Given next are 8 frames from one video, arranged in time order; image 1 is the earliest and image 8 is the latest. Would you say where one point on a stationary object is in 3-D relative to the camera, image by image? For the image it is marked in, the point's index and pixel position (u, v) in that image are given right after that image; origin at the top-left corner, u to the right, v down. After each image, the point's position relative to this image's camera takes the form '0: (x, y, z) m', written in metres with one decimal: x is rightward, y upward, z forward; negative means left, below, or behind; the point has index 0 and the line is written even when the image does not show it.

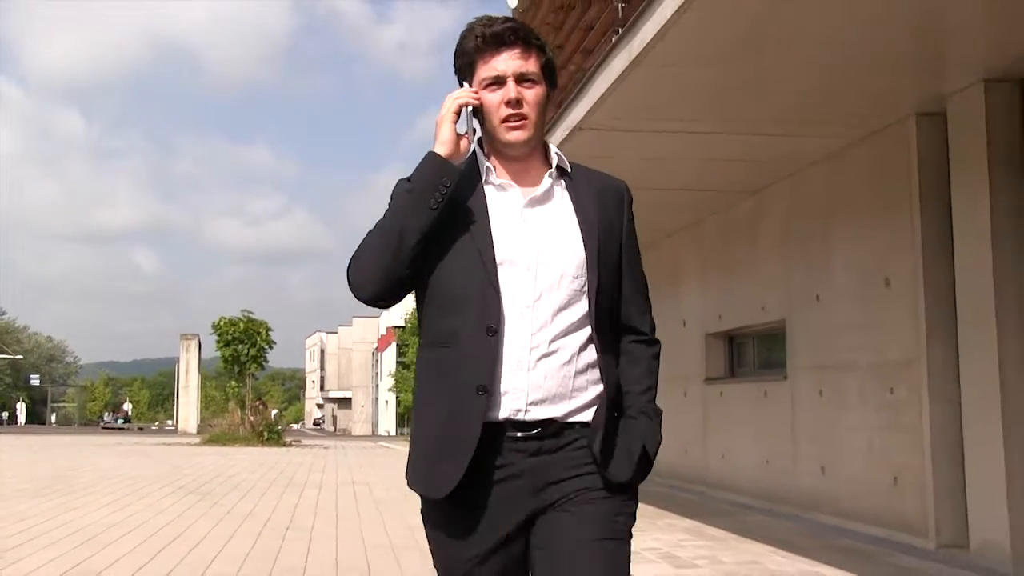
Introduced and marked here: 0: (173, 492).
0: (-10.4, -6.3, +11.2) m
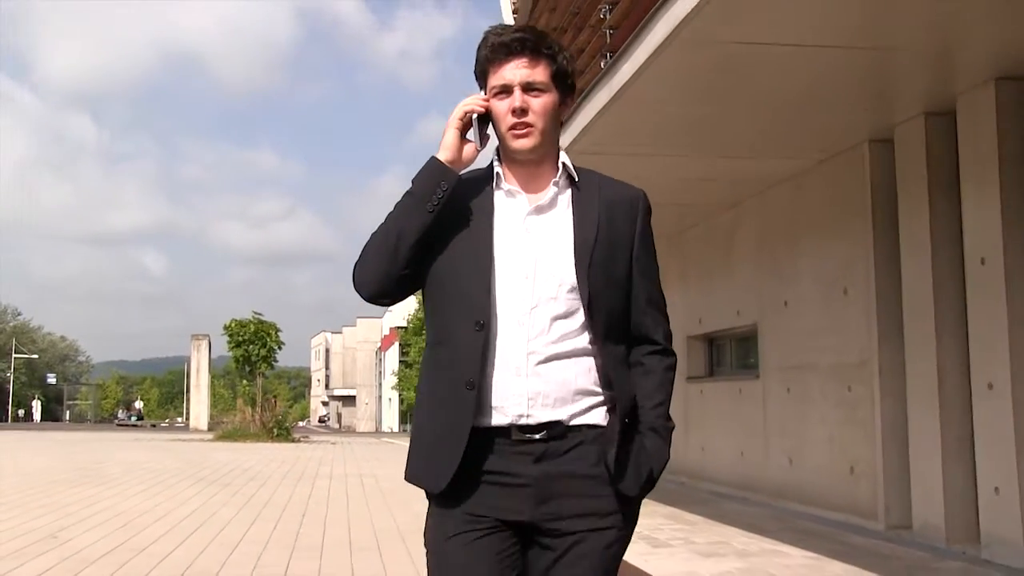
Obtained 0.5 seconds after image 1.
0: (-10.4, -6.5, +12.1) m
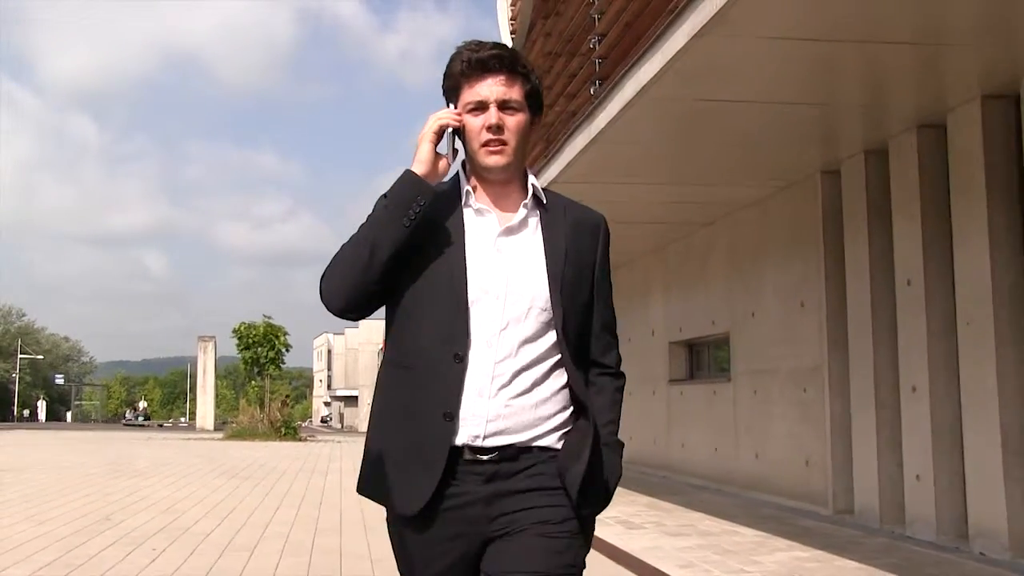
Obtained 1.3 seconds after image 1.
0: (-10.5, -6.8, +13.0) m
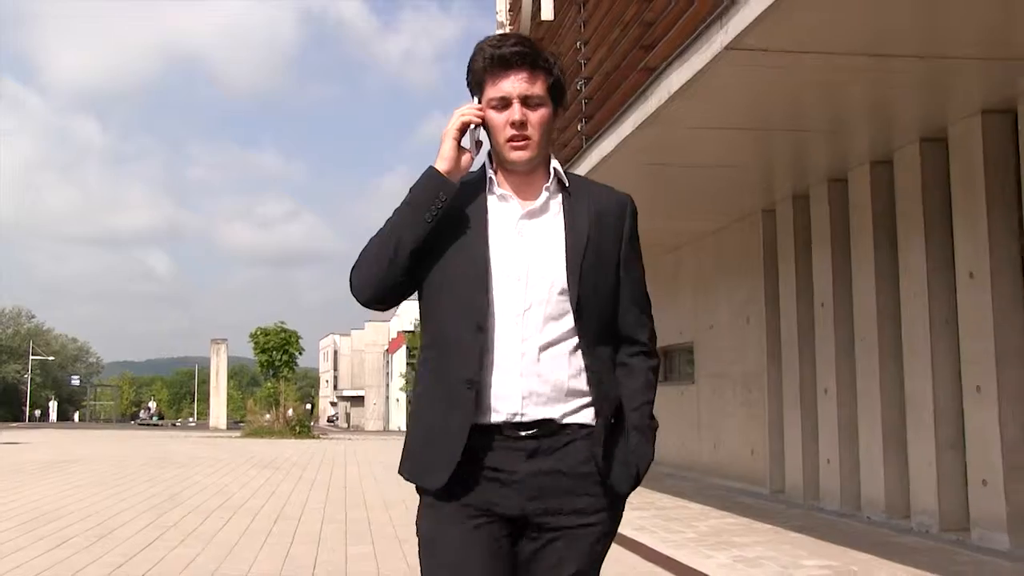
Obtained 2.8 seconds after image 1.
0: (-10.7, -7.3, +14.7) m
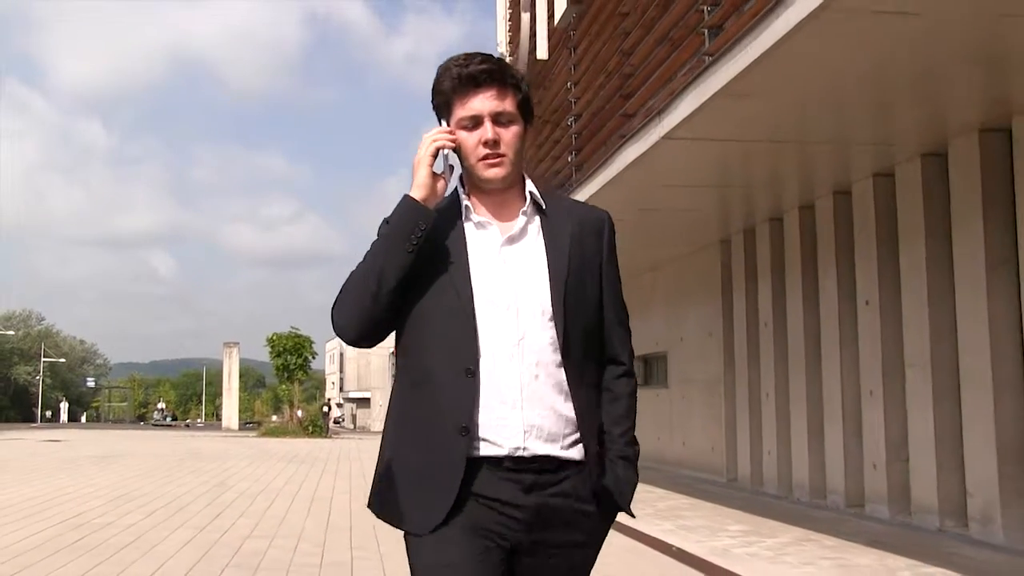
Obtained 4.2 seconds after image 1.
0: (-10.7, -7.9, +16.5) m
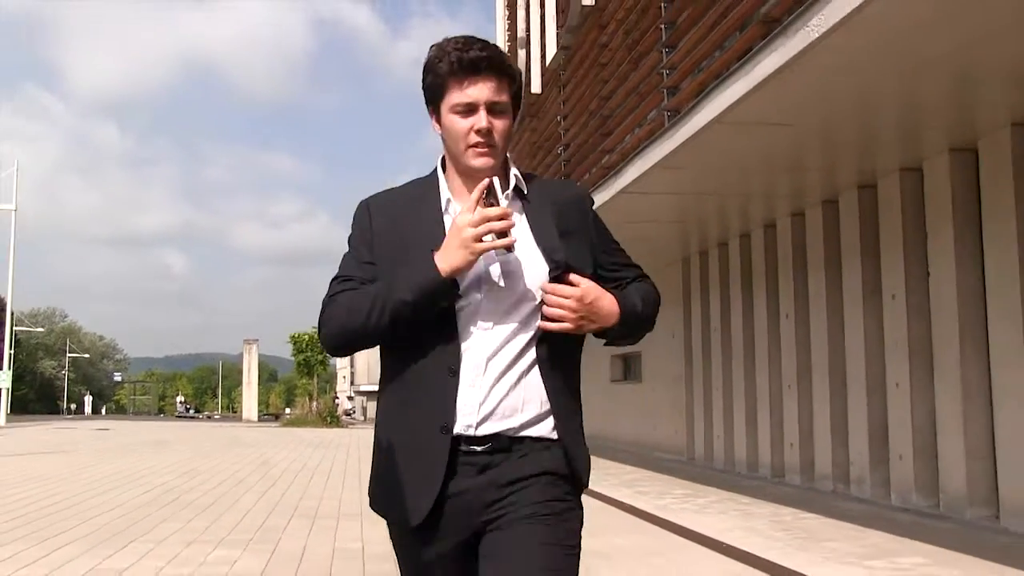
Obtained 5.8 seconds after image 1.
0: (-10.7, -8.3, +18.8) m
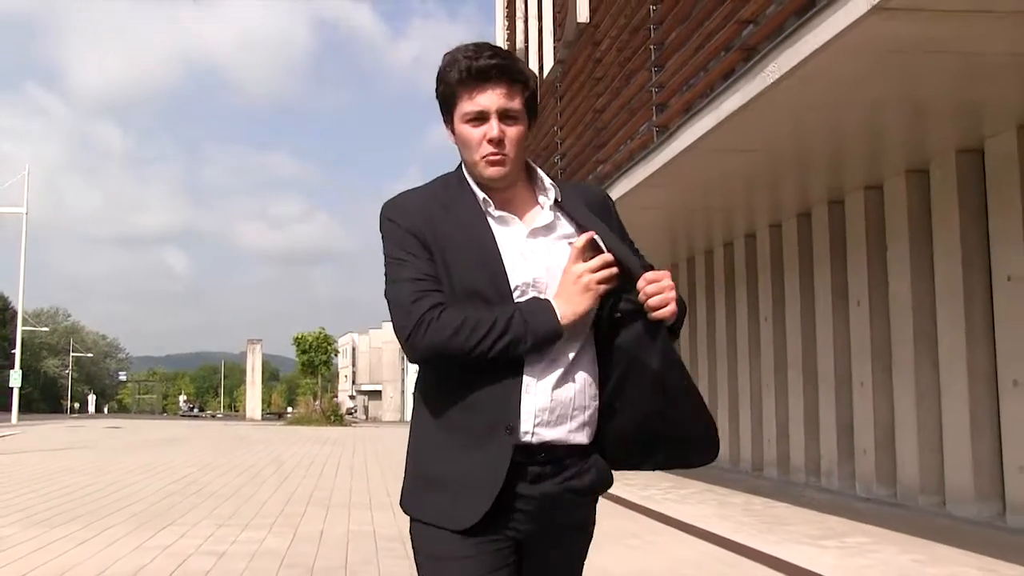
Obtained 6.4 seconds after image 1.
0: (-10.8, -8.4, +19.5) m
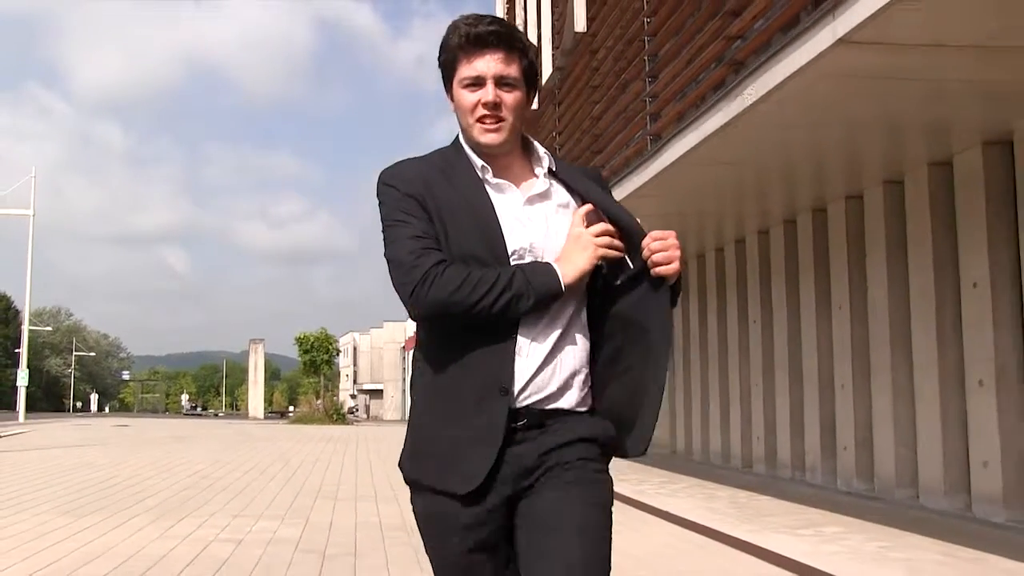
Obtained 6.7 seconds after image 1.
0: (-10.8, -8.5, +19.9) m
